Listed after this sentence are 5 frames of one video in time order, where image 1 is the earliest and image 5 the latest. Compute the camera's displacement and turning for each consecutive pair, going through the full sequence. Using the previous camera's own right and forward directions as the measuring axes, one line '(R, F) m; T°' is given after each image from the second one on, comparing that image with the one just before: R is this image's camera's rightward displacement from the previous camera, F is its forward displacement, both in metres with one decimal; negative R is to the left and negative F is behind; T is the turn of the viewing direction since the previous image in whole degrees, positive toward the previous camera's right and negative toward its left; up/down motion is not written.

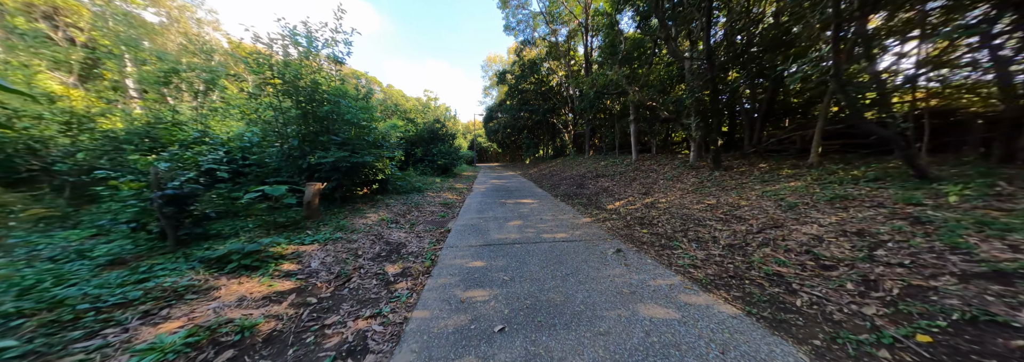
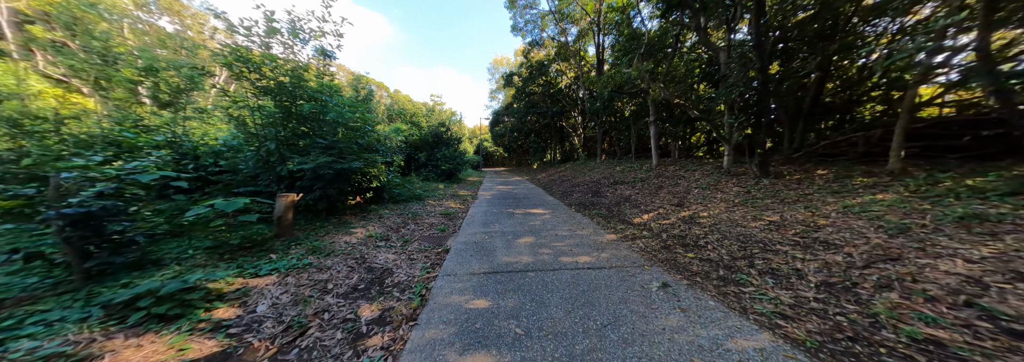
(-0.1, +0.7) m; -1°
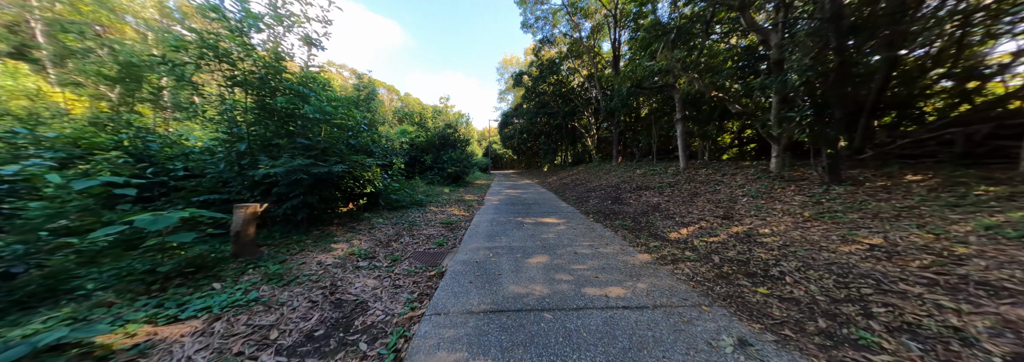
(0.0, +0.7) m; -2°
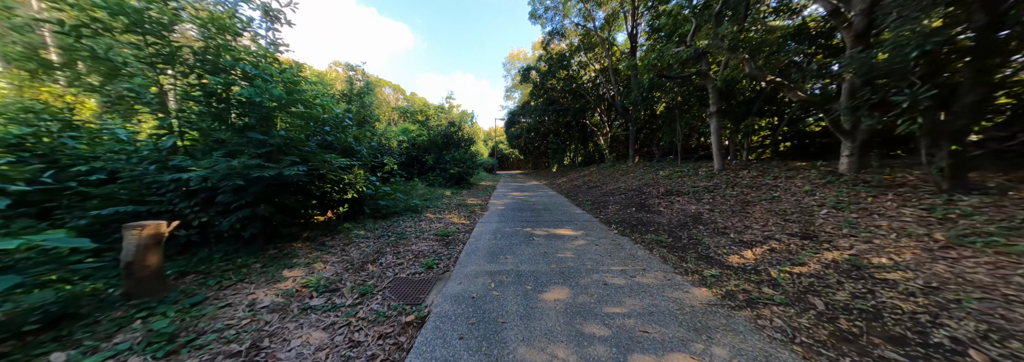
(0.0, +0.9) m; -2°
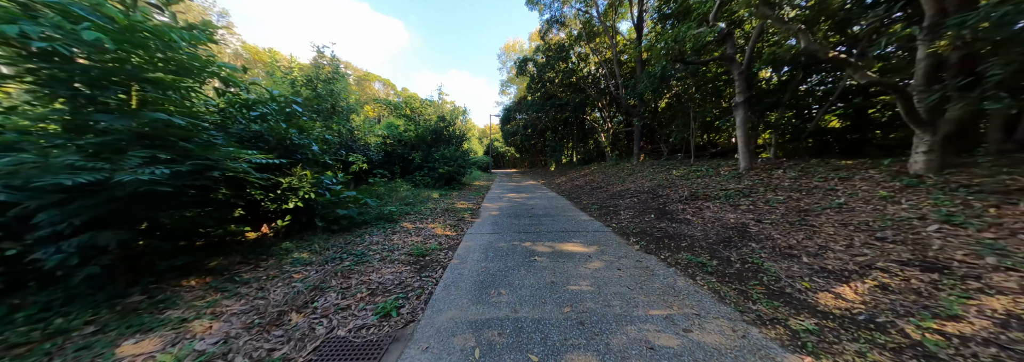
(0.0, +1.0) m; +1°
